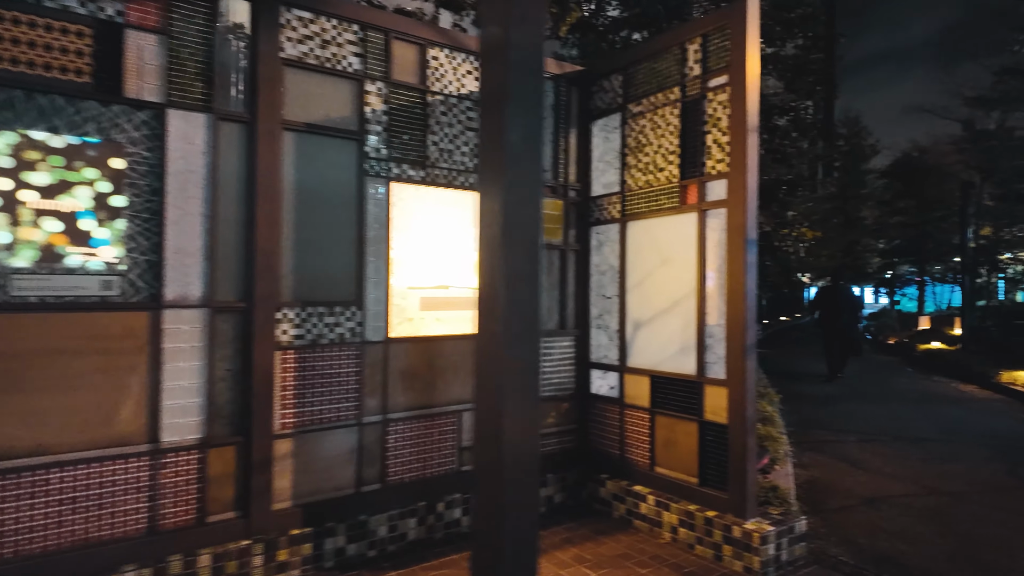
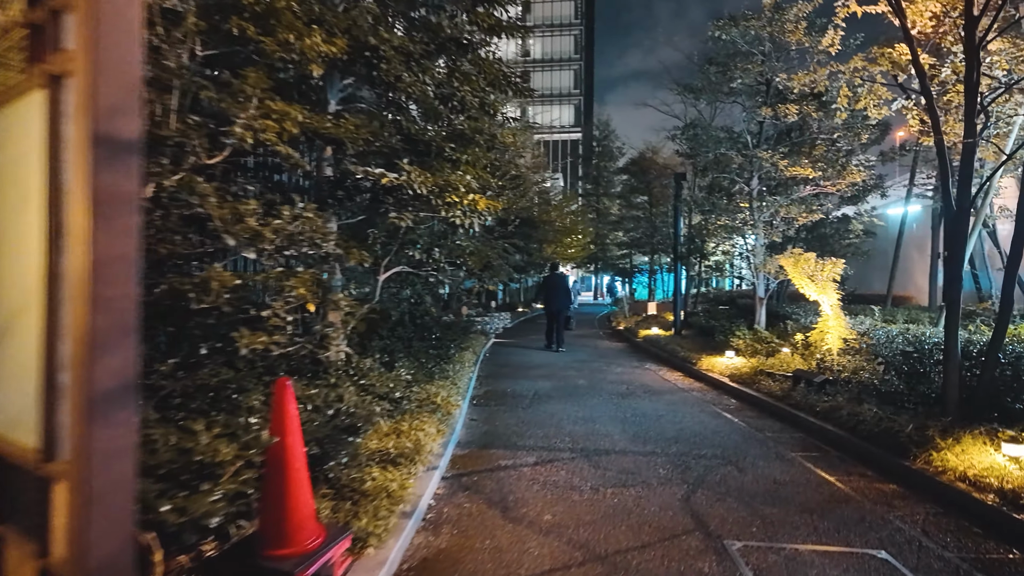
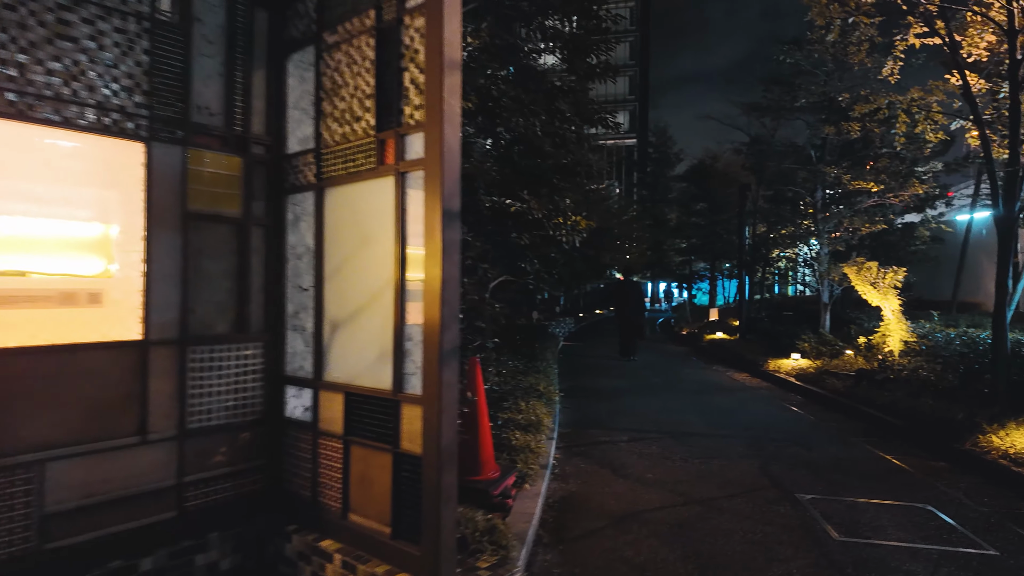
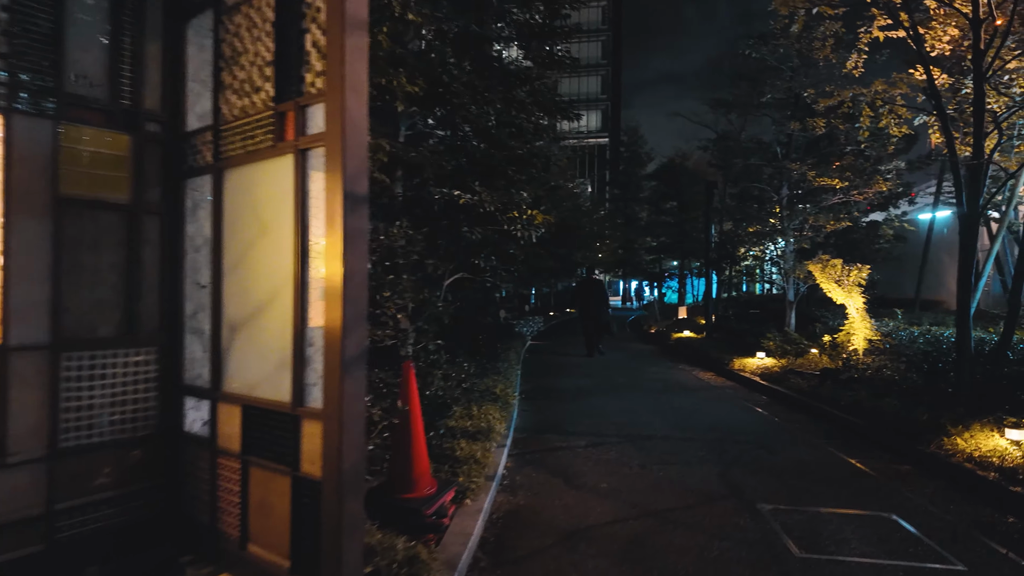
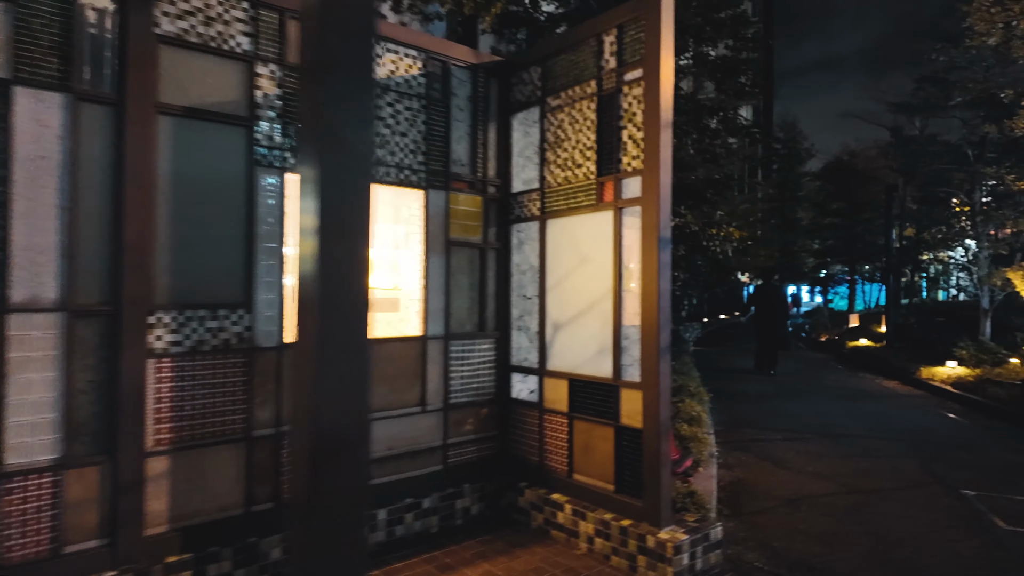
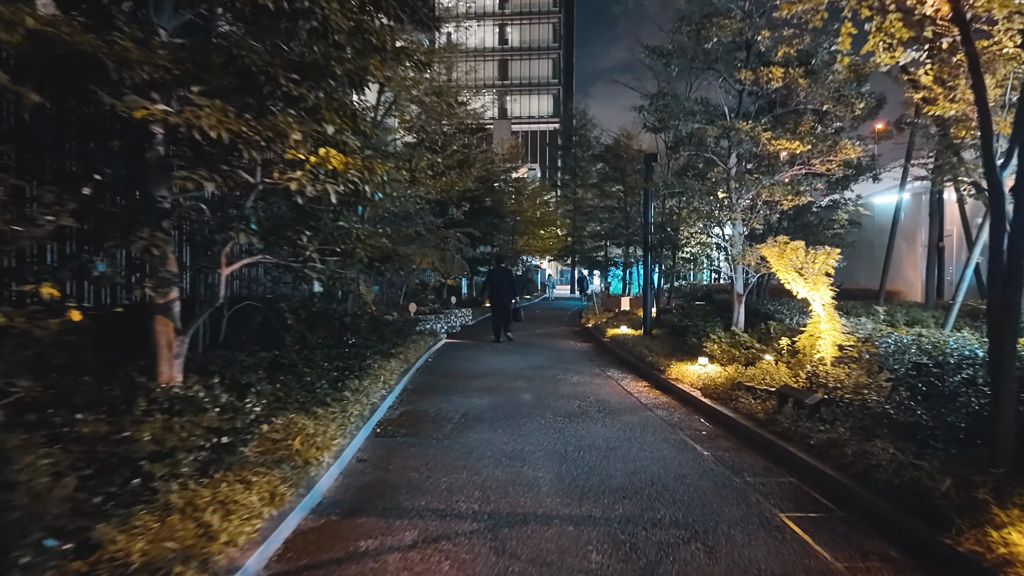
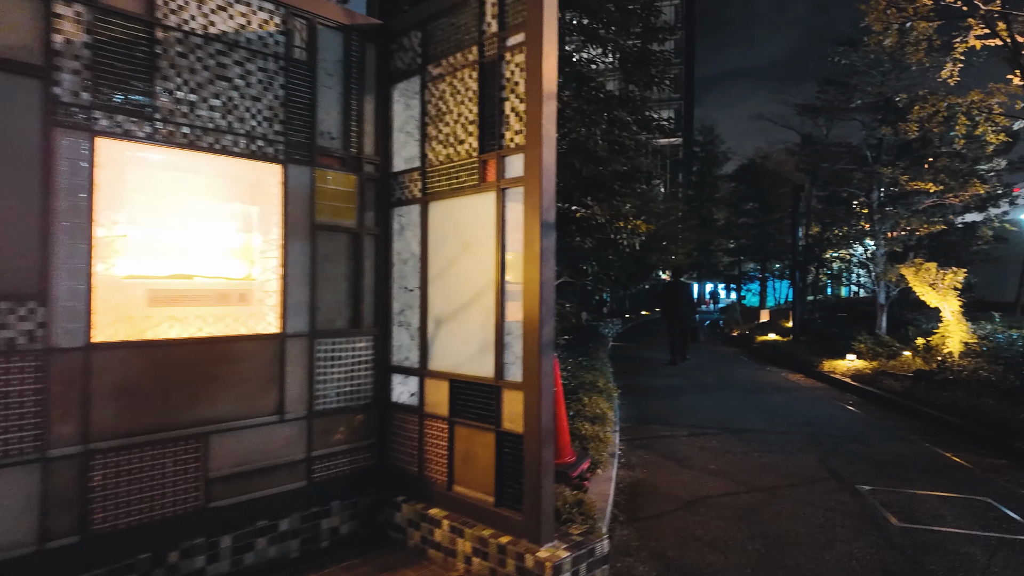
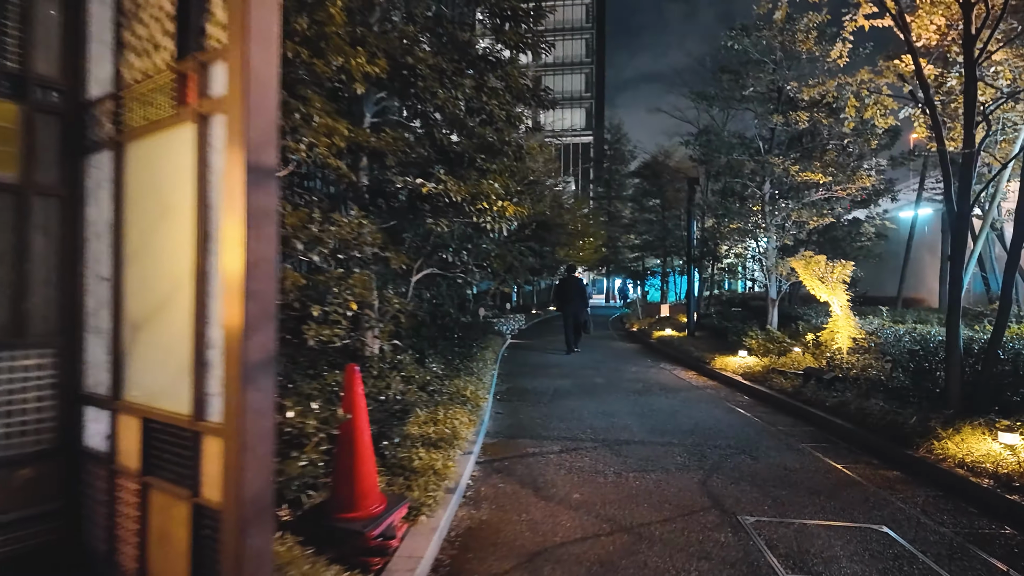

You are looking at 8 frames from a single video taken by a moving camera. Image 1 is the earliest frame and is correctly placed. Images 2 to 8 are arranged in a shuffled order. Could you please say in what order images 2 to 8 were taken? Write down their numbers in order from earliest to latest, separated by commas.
5, 7, 3, 4, 8, 2, 6
